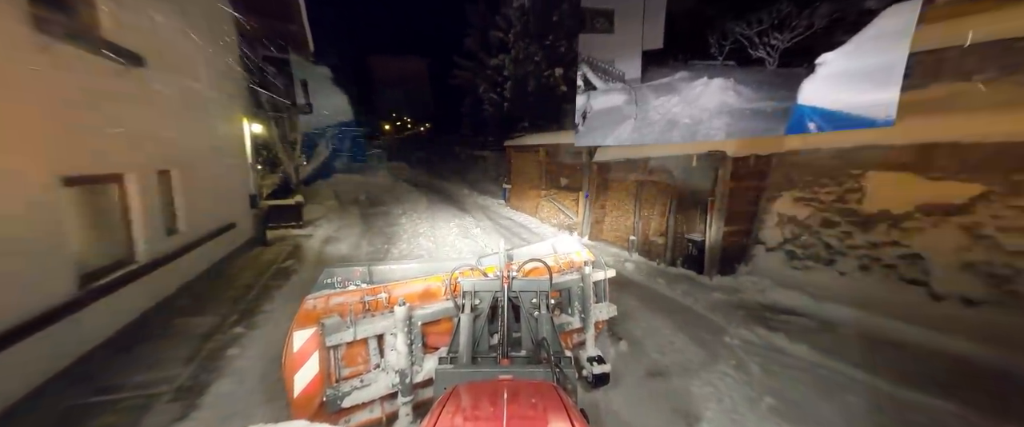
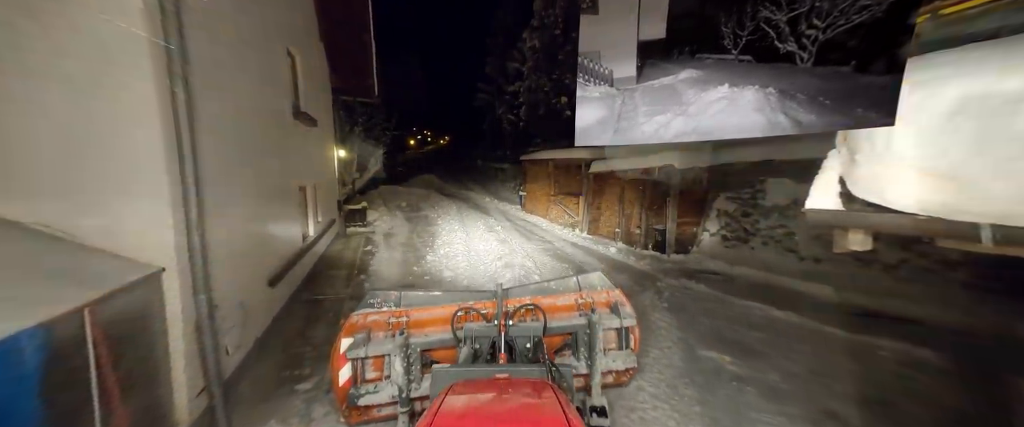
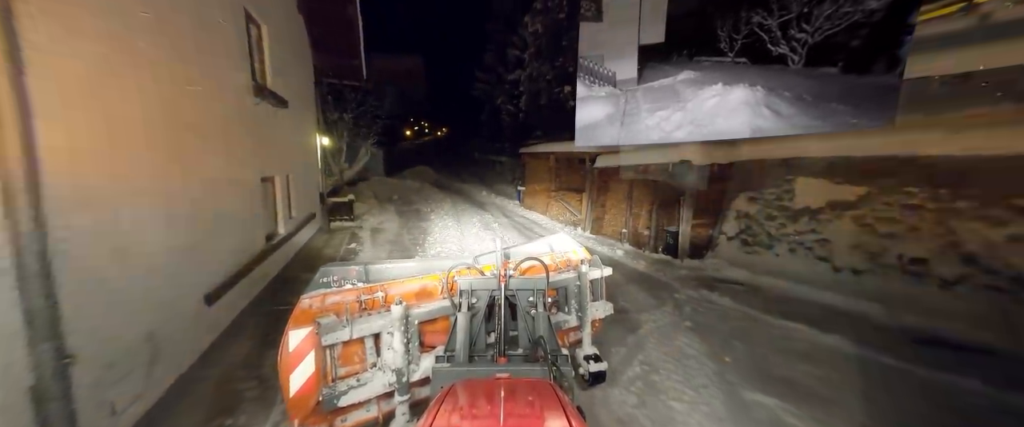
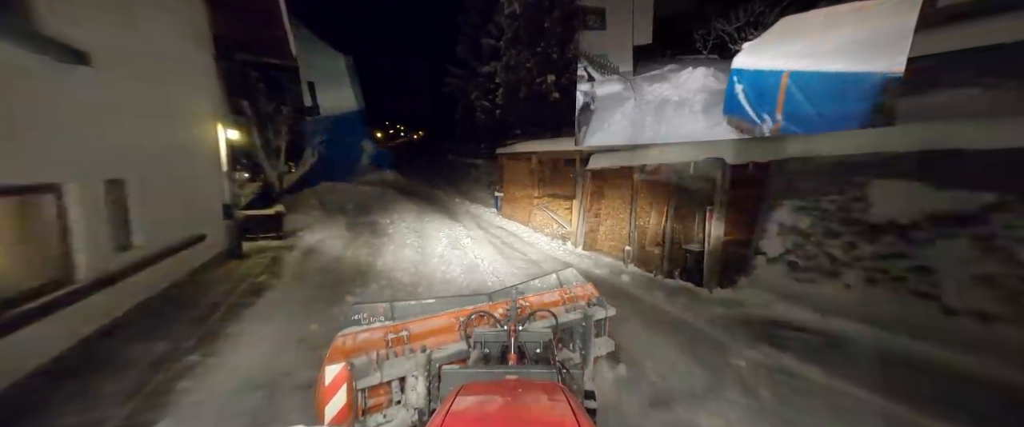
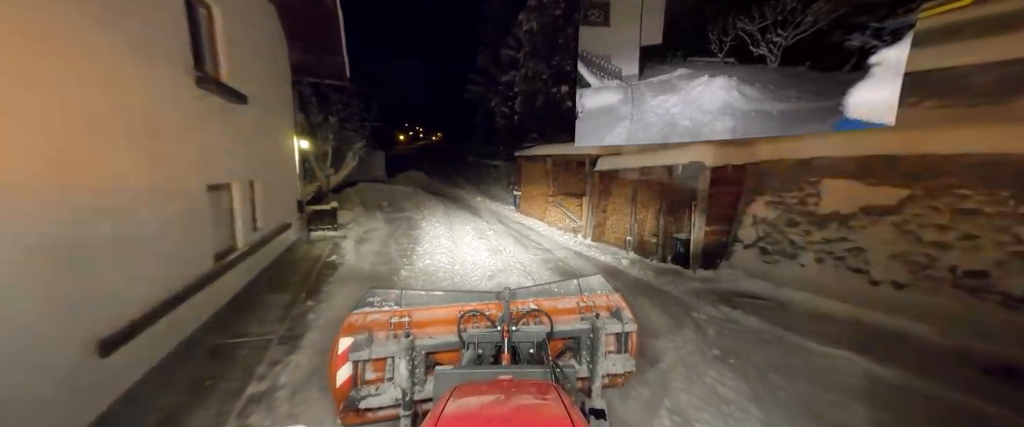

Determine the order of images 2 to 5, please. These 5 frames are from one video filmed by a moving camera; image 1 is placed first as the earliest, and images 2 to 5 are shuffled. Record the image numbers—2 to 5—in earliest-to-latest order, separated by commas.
3, 2, 5, 4
